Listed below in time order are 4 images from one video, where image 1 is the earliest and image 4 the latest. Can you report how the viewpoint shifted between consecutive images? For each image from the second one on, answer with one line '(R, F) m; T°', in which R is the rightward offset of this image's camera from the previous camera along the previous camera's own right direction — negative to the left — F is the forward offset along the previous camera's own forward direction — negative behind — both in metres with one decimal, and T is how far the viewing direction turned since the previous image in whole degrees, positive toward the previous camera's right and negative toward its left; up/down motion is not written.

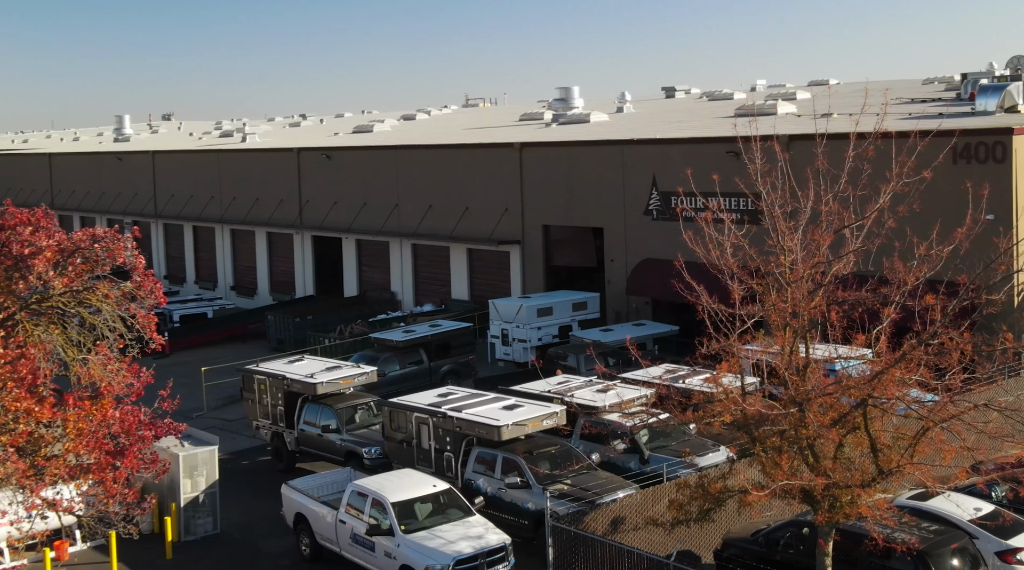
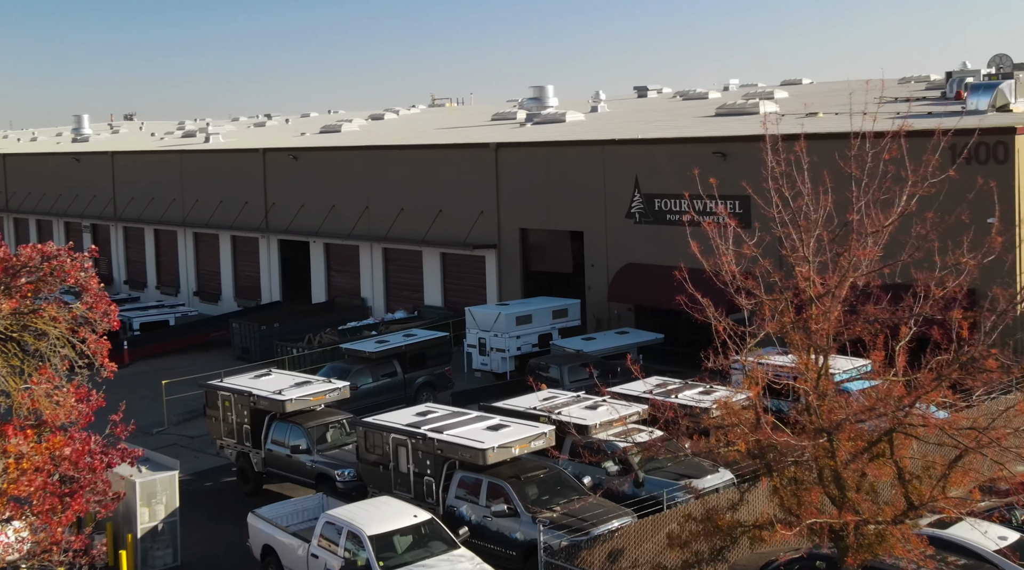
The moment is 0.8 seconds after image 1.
(-0.3, +1.5) m; +1°
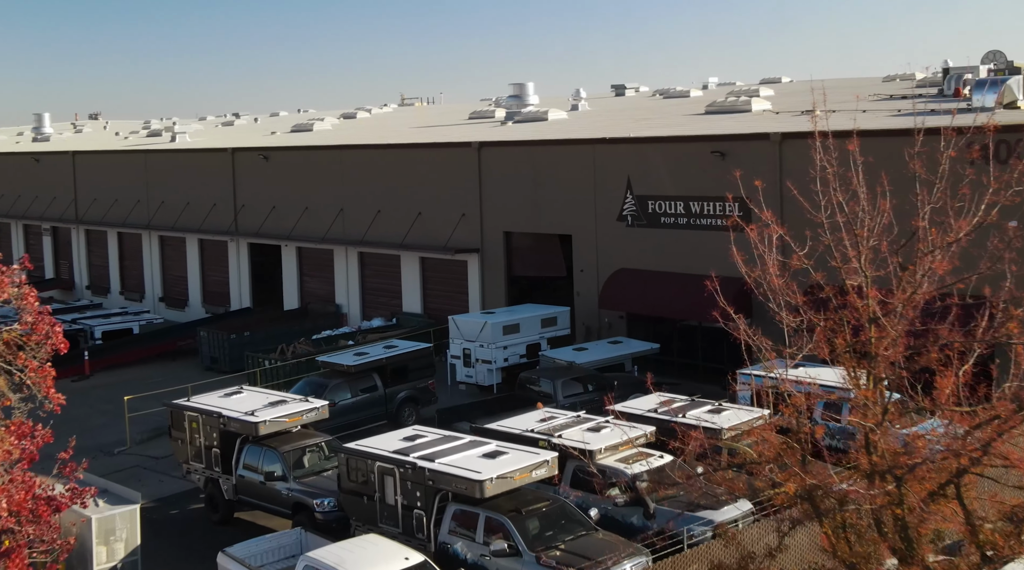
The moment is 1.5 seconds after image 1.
(-0.4, +1.9) m; +1°
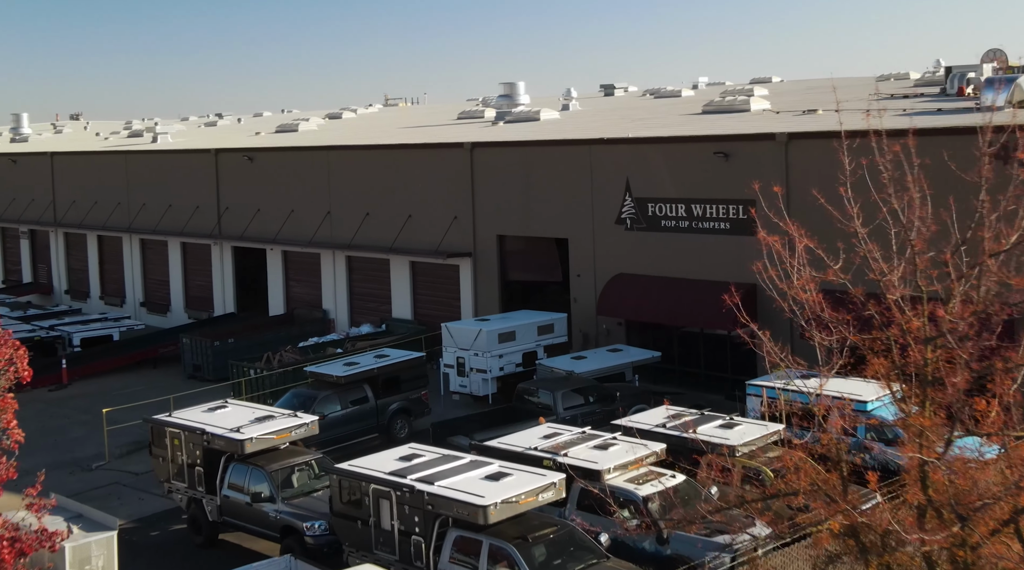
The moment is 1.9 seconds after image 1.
(-0.3, +1.2) m; +1°
